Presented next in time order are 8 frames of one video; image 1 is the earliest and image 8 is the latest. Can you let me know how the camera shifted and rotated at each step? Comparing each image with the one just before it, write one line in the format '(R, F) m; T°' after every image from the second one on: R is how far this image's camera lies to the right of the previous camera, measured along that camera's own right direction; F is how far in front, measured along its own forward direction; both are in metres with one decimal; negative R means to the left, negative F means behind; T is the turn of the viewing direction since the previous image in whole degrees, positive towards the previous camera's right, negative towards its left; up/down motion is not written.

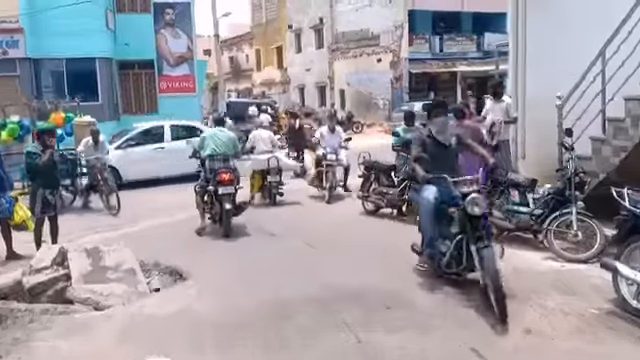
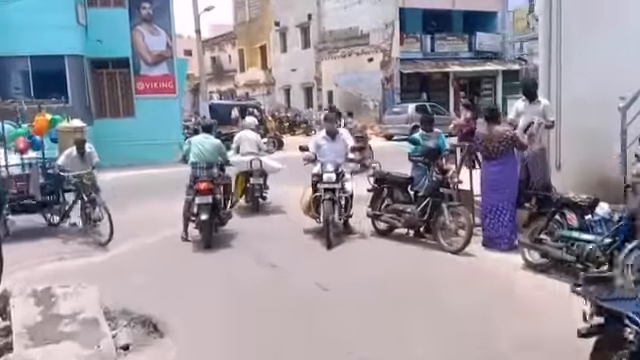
(-0.3, +1.5) m; +2°
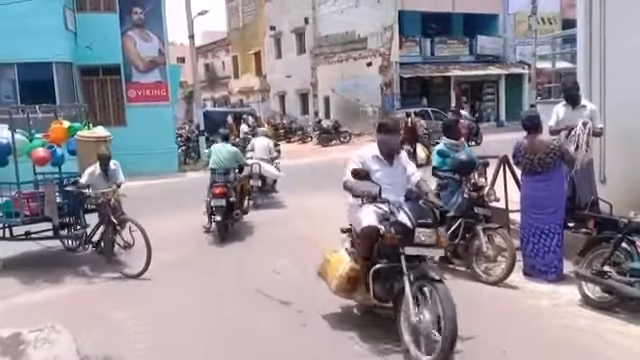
(-0.2, +1.0) m; +1°
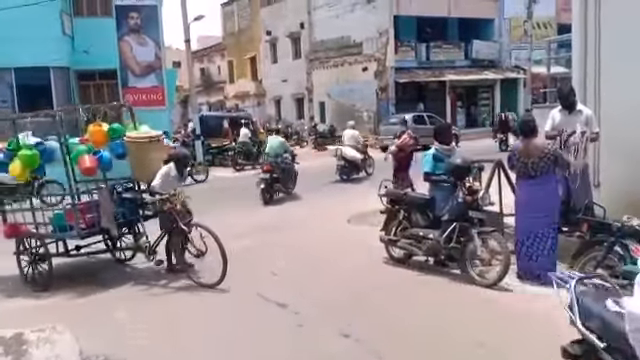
(0.0, 0.0) m; 0°
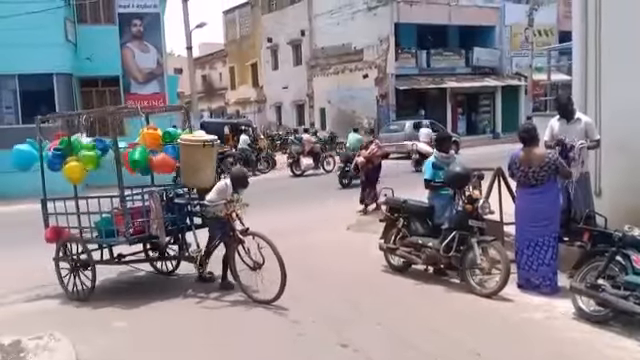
(0.0, +0.1) m; 0°
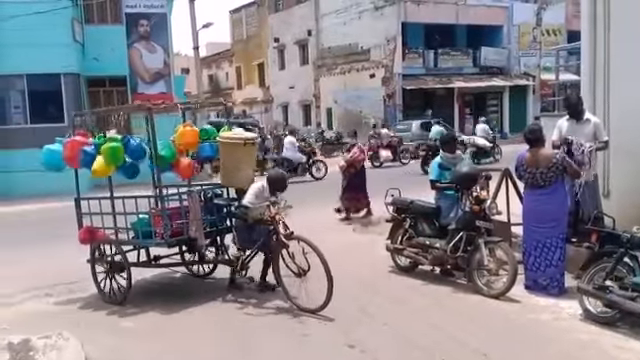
(0.0, 0.0) m; -1°
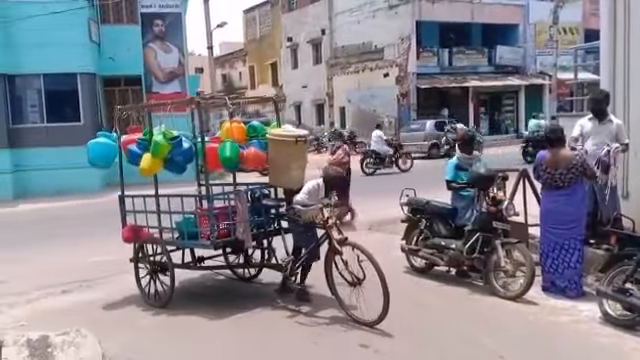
(0.0, 0.0) m; -1°
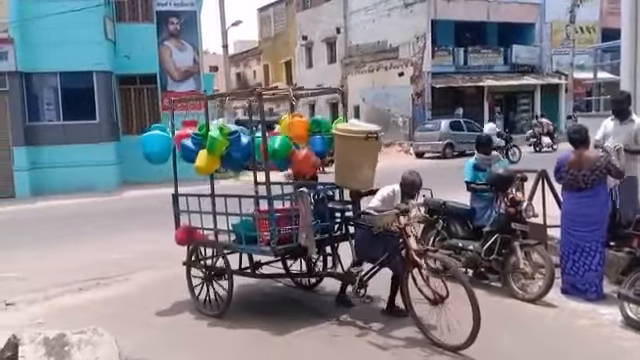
(0.0, 0.0) m; -1°
